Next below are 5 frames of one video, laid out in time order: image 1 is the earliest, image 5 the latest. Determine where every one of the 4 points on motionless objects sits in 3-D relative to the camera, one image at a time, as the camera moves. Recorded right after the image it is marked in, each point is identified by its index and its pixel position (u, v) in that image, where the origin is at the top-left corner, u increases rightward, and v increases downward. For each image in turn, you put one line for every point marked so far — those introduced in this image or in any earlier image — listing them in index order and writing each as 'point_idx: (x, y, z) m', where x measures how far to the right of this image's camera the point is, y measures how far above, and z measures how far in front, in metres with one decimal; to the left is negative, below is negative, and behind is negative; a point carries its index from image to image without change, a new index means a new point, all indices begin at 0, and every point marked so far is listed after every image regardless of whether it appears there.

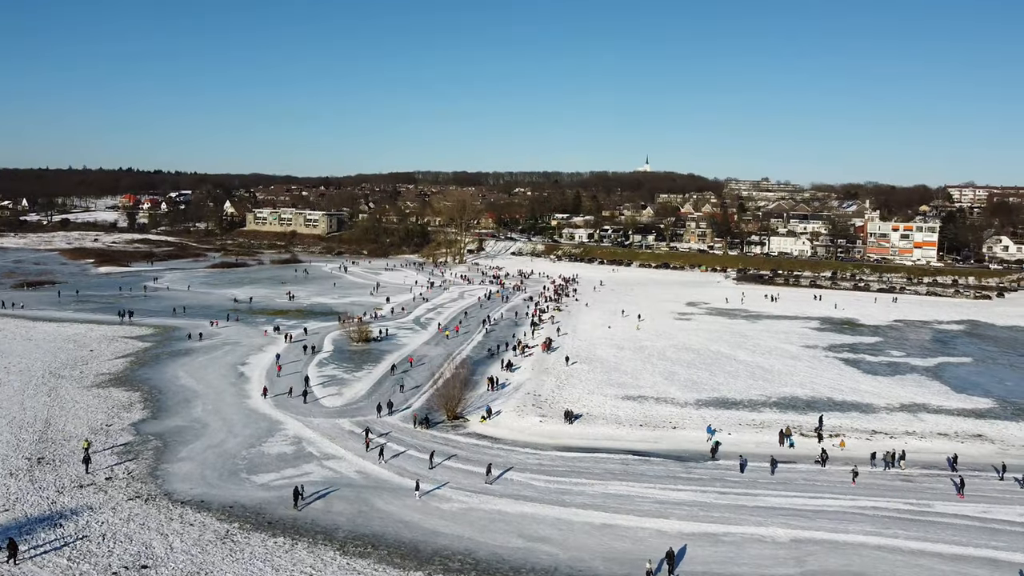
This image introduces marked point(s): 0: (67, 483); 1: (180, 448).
0: (-8.2, -3.6, +15.0) m
1: (-7.1, -3.4, +17.5) m
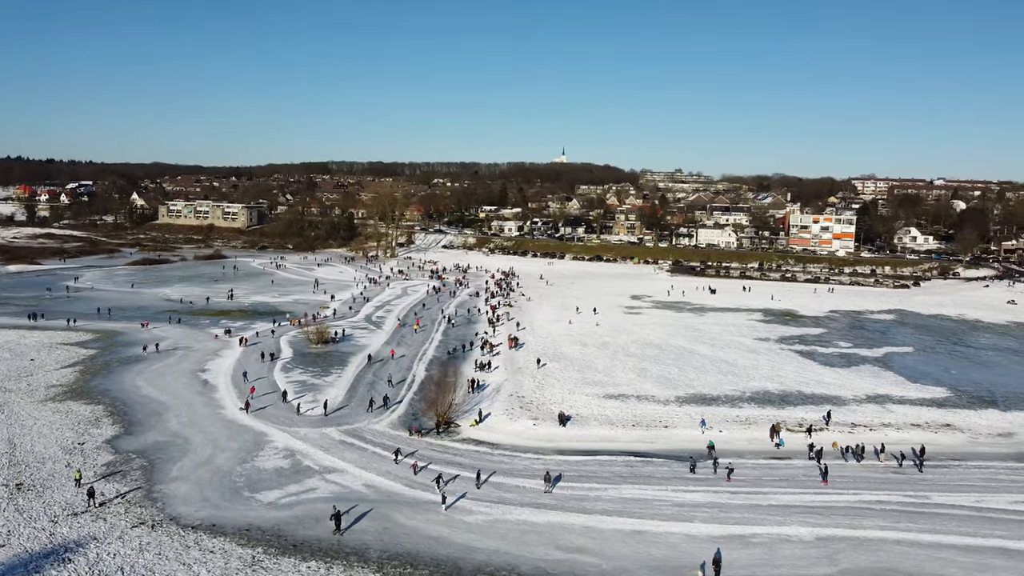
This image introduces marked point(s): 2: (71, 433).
0: (-7.8, -3.8, +14.0) m
1: (-7.0, -3.6, +16.6) m
2: (-10.0, -3.3, +18.6) m
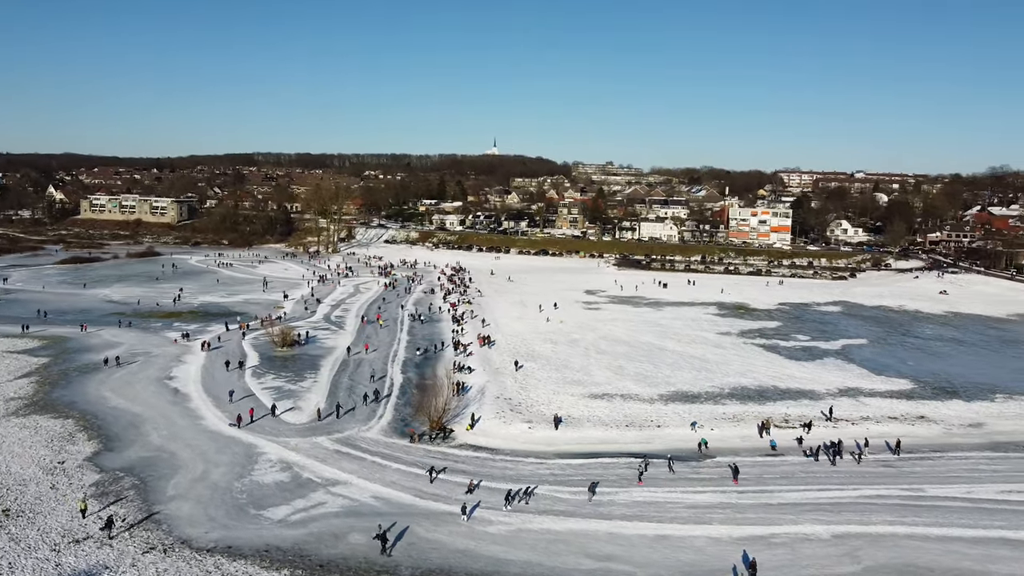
0: (-7.3, -4.1, +13.2) m
1: (-6.7, -3.8, +15.8) m
2: (-10.0, -3.5, +17.5) m
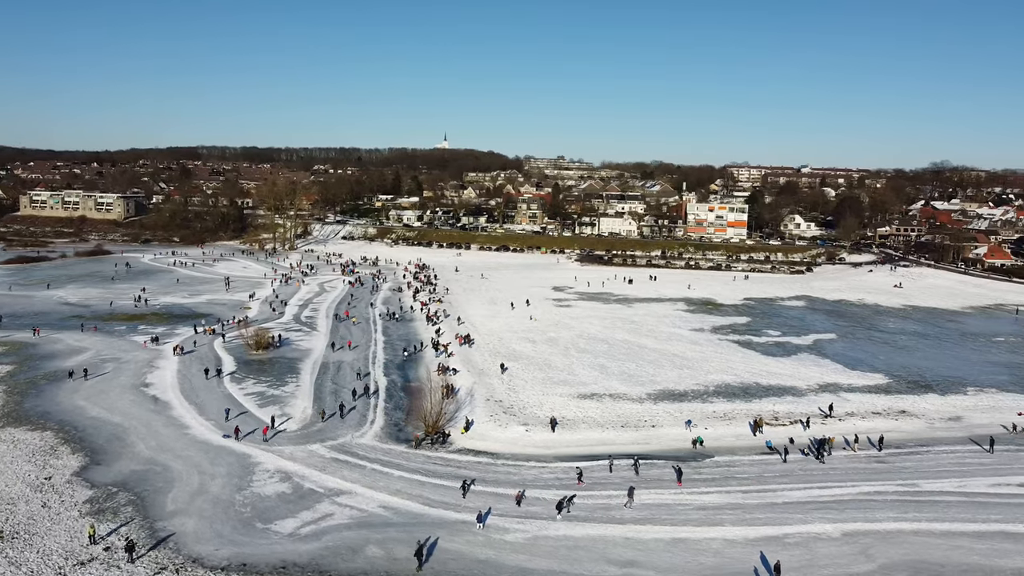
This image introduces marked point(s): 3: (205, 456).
0: (-6.9, -4.2, +12.6) m
1: (-6.6, -3.9, +15.3) m
2: (-9.9, -3.7, +16.8) m
3: (-6.7, -3.7, +17.8) m
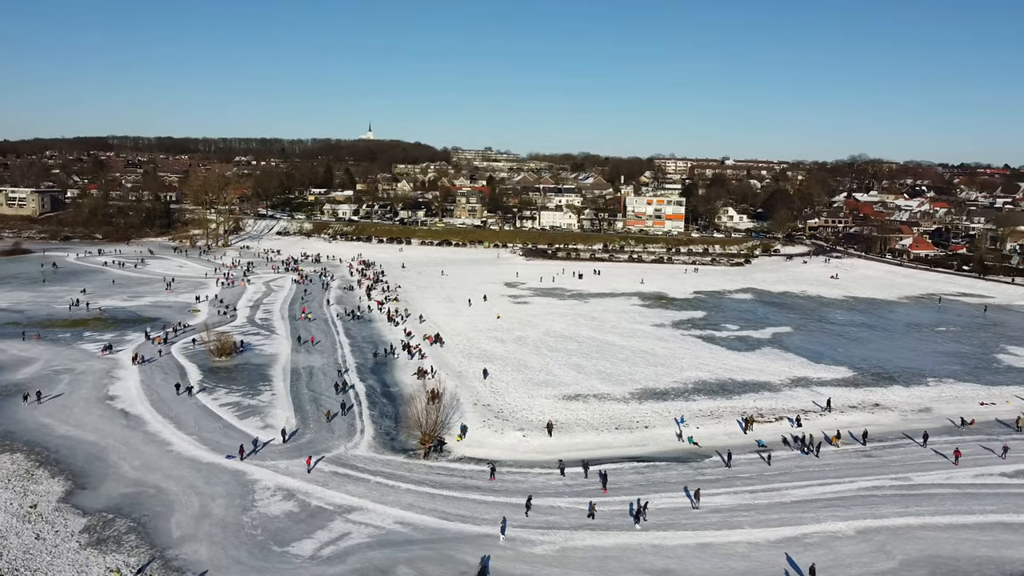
0: (-6.3, -4.5, +11.8) m
1: (-6.2, -4.2, +14.5) m
2: (-9.6, -3.9, +15.6) m
3: (-6.6, -3.9, +17.0) m
